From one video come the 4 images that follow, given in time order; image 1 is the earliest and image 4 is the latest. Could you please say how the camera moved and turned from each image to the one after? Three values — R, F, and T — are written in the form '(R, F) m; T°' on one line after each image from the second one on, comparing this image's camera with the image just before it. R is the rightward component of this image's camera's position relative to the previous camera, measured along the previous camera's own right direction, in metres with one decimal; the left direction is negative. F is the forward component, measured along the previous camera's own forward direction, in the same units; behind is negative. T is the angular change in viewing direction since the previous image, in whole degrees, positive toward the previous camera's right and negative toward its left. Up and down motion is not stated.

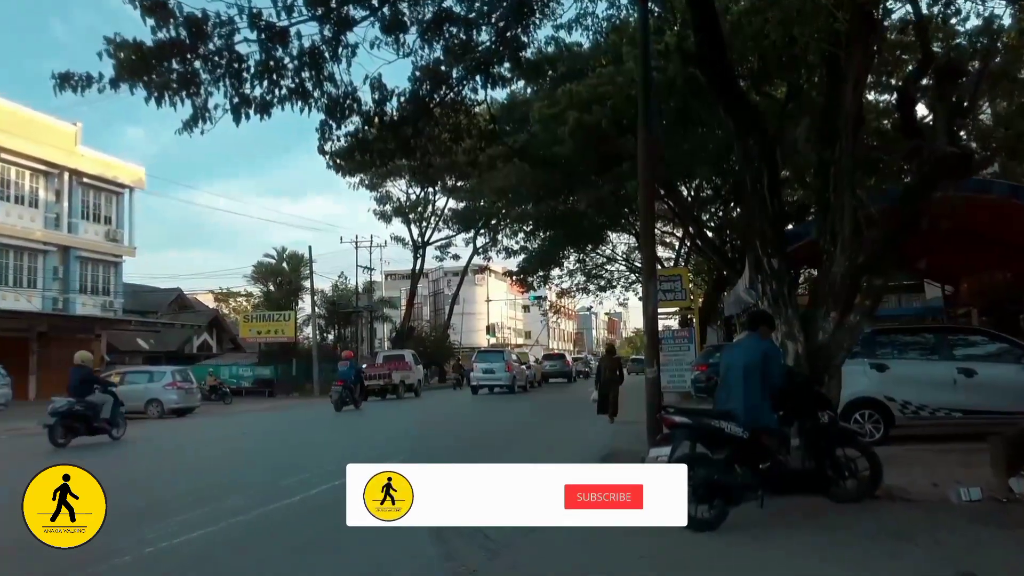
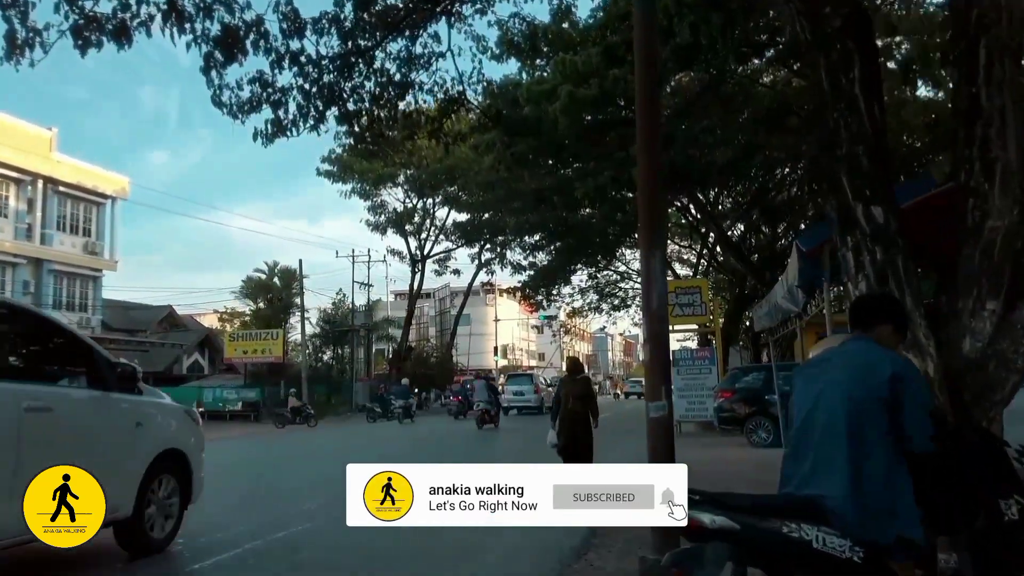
(+0.6, +2.8) m; -1°
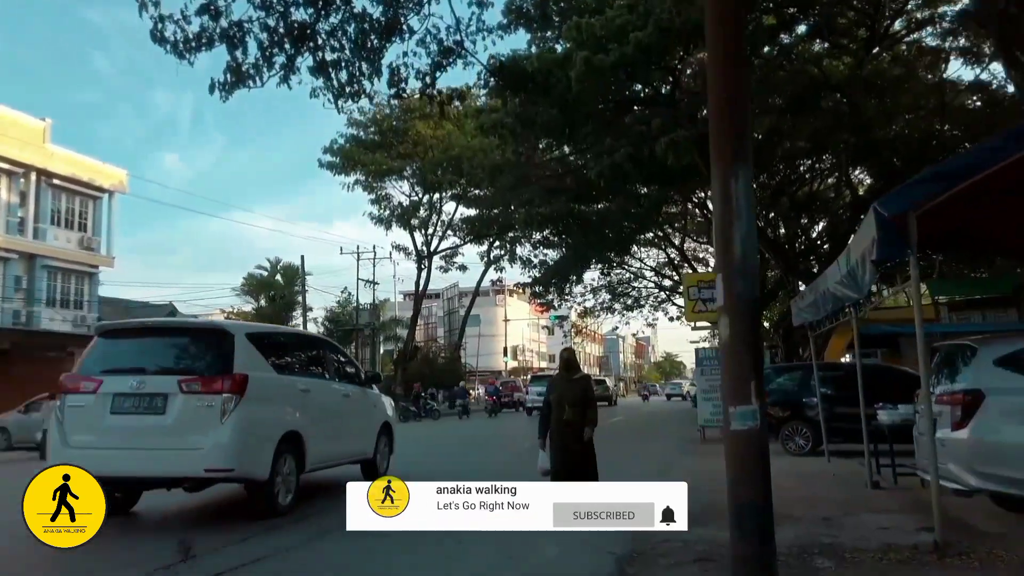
(0.0, +1.5) m; -1°
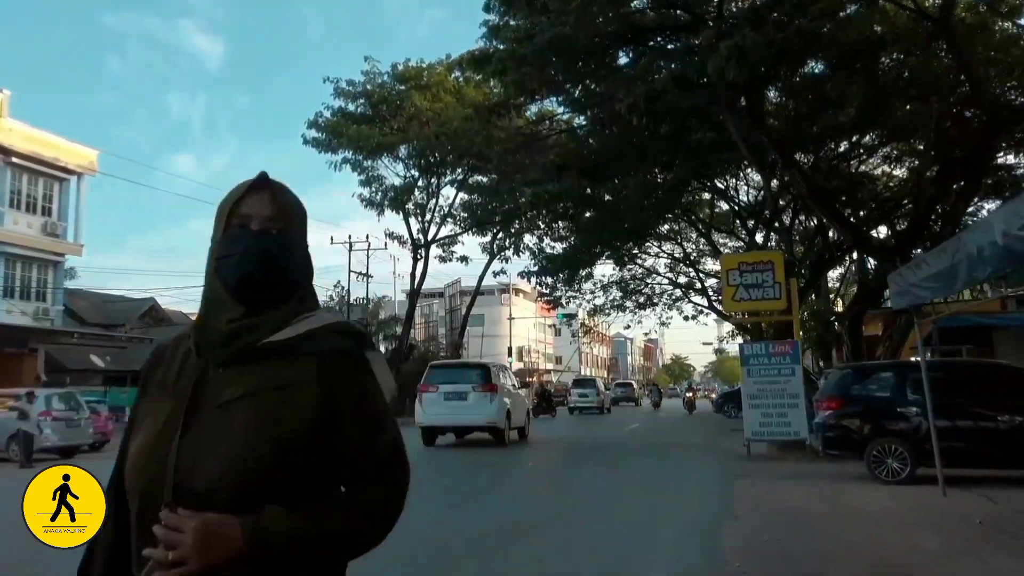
(+0.1, +3.2) m; 0°
